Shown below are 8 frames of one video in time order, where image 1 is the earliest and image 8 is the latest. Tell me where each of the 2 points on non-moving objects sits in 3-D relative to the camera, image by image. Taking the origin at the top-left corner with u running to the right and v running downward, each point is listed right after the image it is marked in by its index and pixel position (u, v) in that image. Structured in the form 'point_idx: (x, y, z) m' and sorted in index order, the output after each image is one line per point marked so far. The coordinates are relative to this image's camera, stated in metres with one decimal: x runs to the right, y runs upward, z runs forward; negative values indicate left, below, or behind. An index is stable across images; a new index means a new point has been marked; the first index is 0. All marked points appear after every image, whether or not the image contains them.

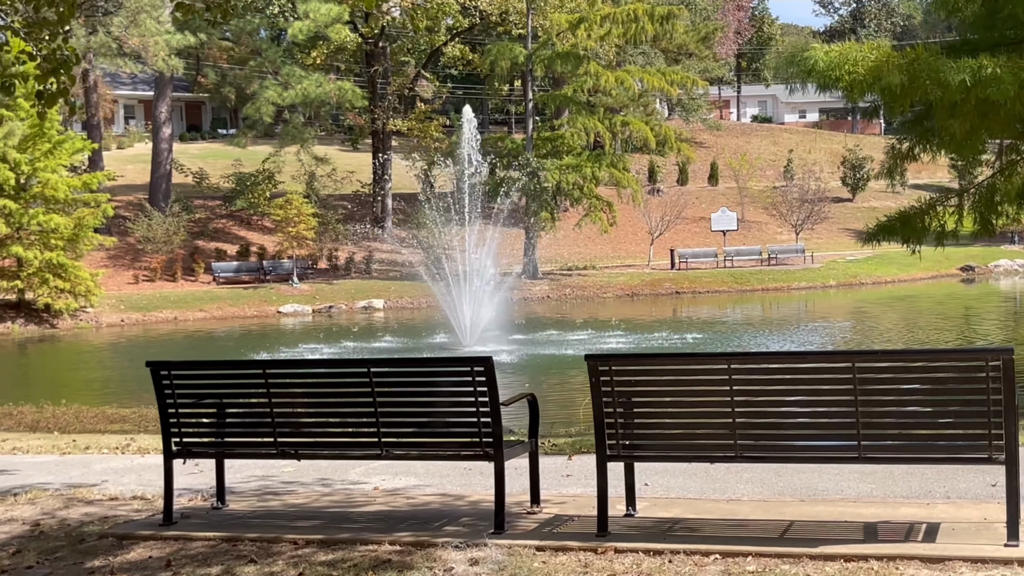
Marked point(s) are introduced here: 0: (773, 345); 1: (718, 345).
0: (+4.8, -1.0, +19.5) m
1: (+3.6, -1.0, +18.8) m
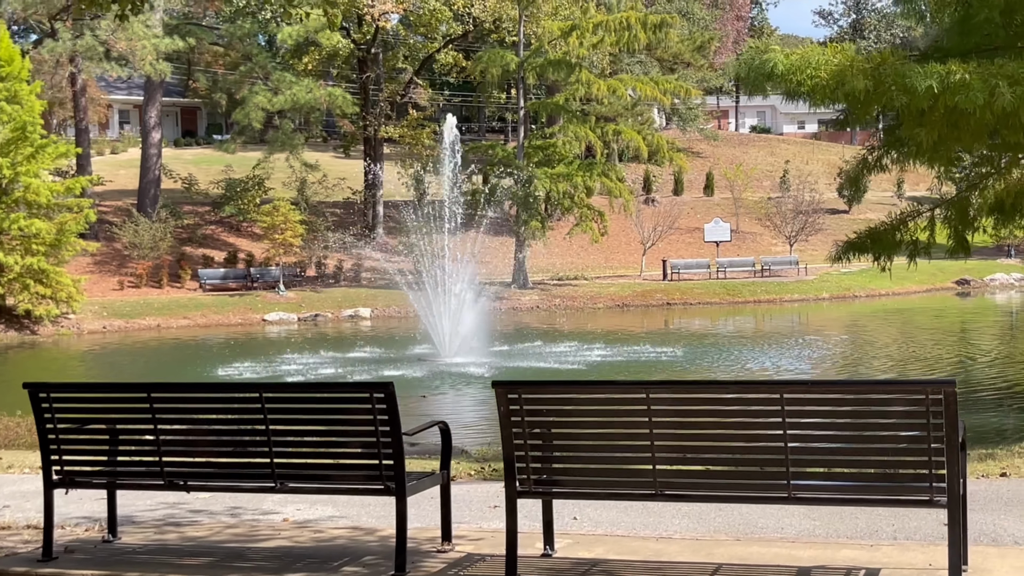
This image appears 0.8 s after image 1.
0: (+4.5, -1.3, +19.2) m
1: (+3.2, -1.3, +18.5) m
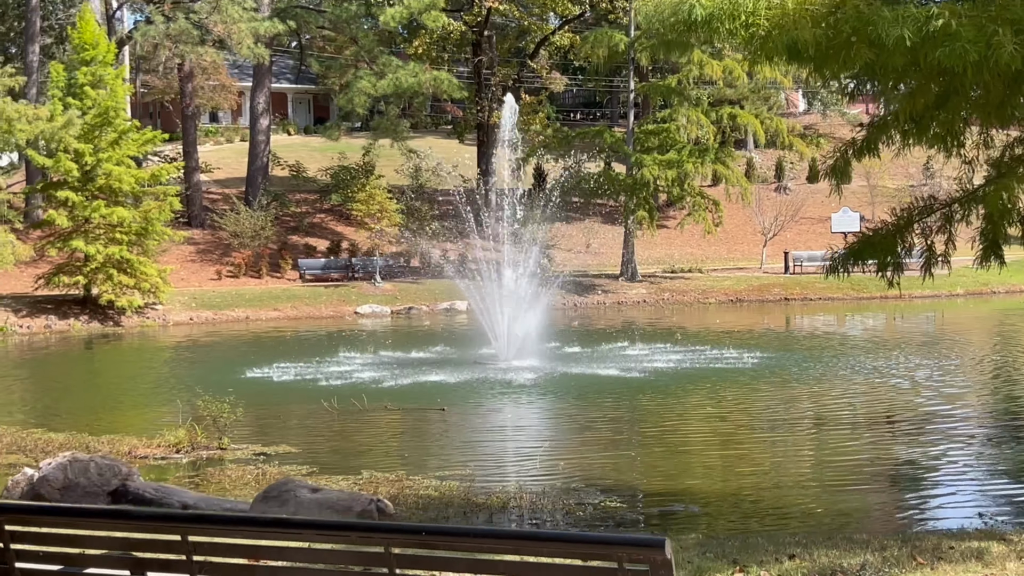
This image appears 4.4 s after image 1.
0: (+5.8, -1.3, +17.1) m
1: (+4.4, -1.2, +16.5) m
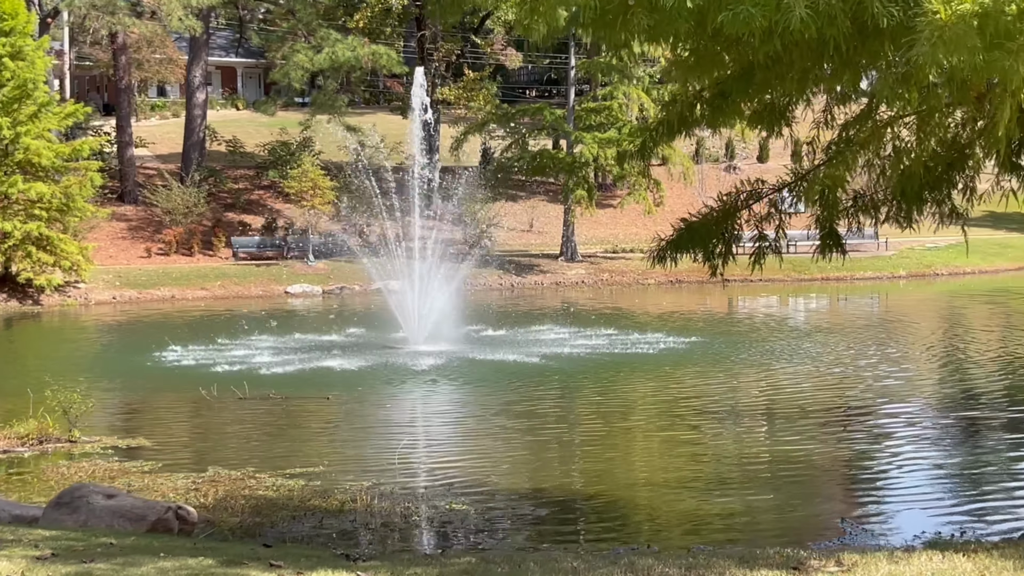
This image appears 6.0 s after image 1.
0: (+4.5, -1.0, +16.8) m
1: (+3.1, -1.0, +16.2) m
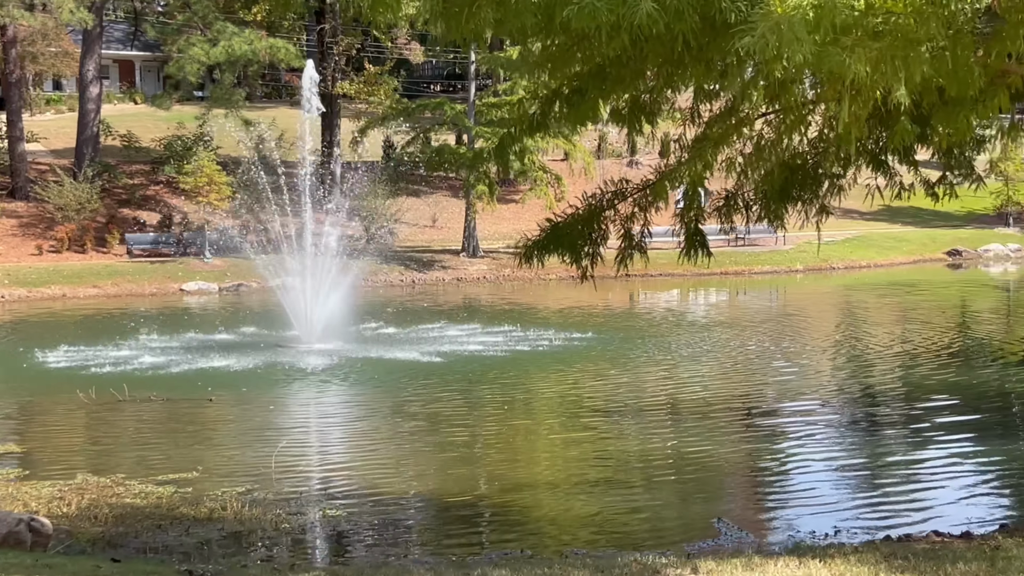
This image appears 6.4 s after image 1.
0: (+2.8, -0.9, +17.0) m
1: (+1.5, -0.9, +16.3) m
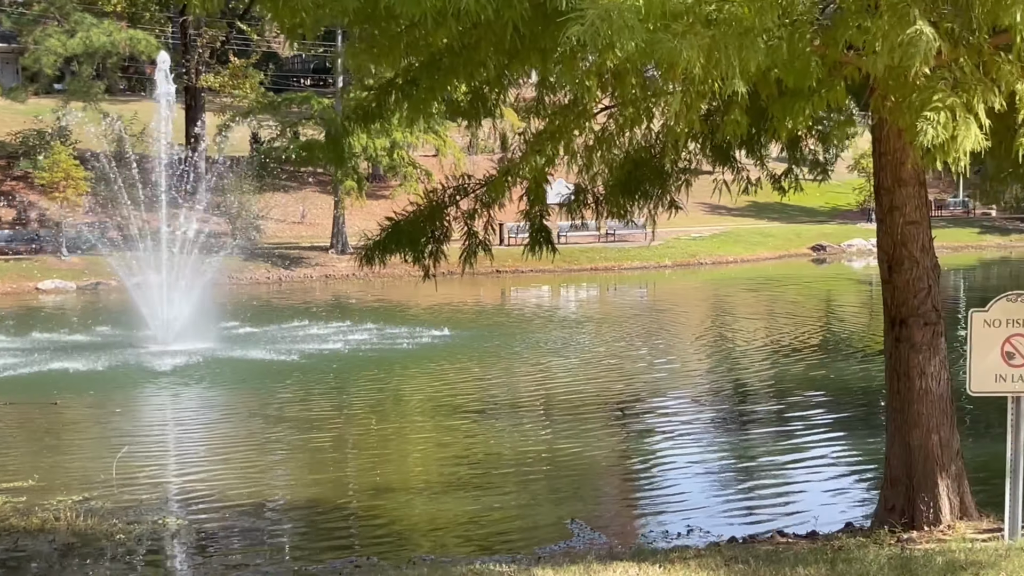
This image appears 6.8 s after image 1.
0: (+0.7, -0.9, +17.0) m
1: (-0.5, -0.9, +16.2) m
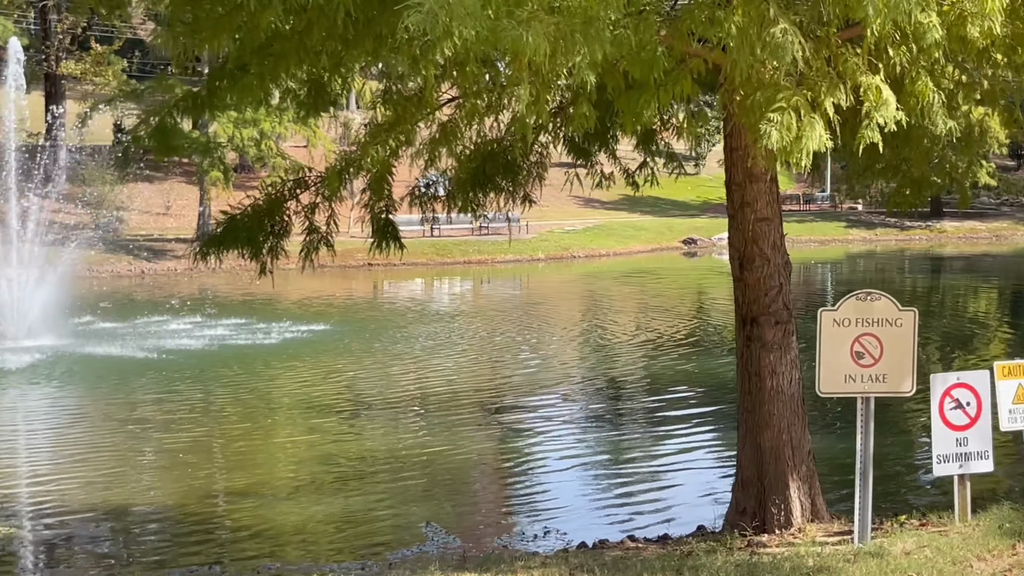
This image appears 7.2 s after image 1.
0: (-1.3, -0.8, +16.7) m
1: (-2.4, -0.8, +15.8) m
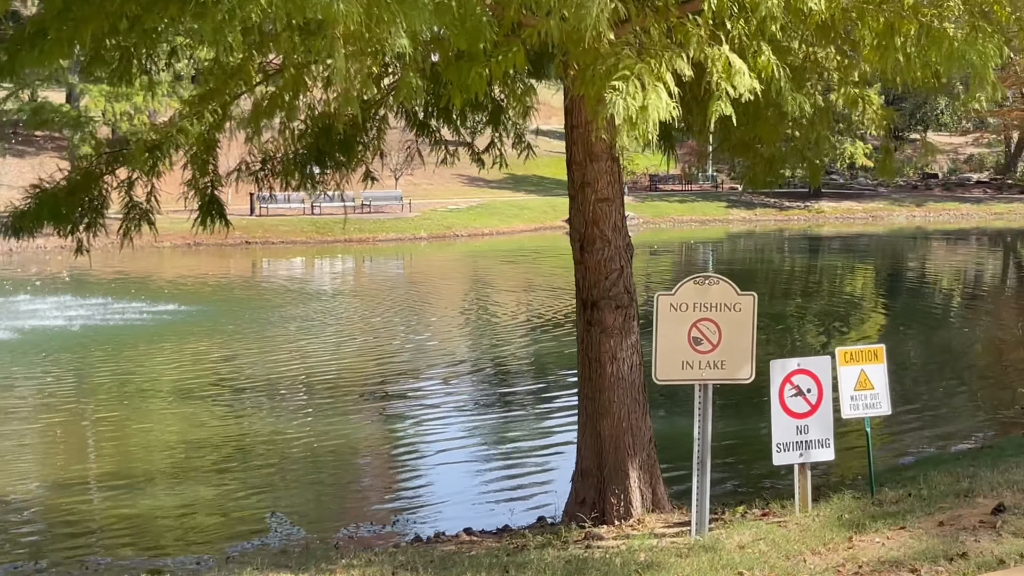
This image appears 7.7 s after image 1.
0: (-3.2, -0.4, +16.3) m
1: (-4.2, -0.5, +15.3) m
